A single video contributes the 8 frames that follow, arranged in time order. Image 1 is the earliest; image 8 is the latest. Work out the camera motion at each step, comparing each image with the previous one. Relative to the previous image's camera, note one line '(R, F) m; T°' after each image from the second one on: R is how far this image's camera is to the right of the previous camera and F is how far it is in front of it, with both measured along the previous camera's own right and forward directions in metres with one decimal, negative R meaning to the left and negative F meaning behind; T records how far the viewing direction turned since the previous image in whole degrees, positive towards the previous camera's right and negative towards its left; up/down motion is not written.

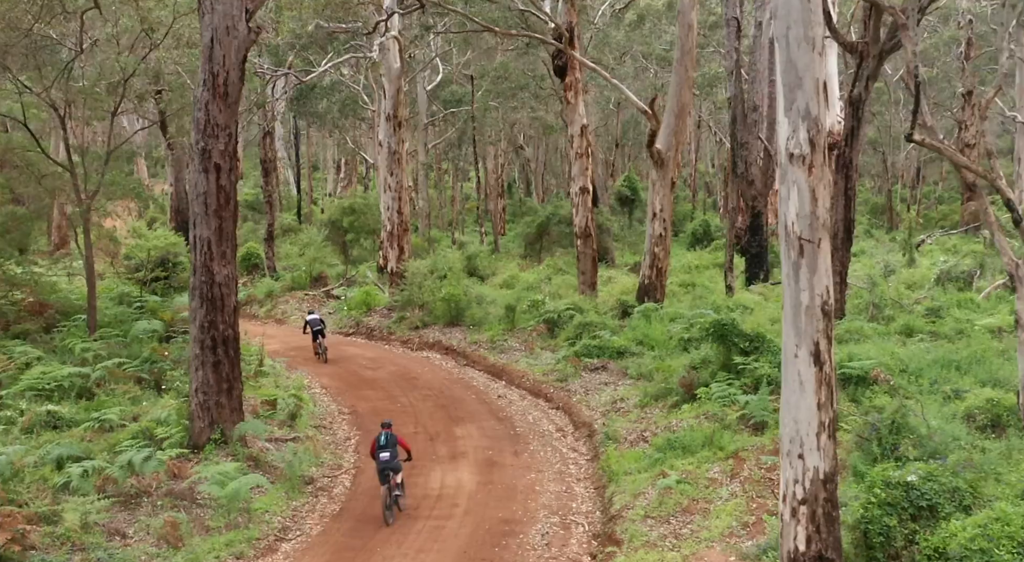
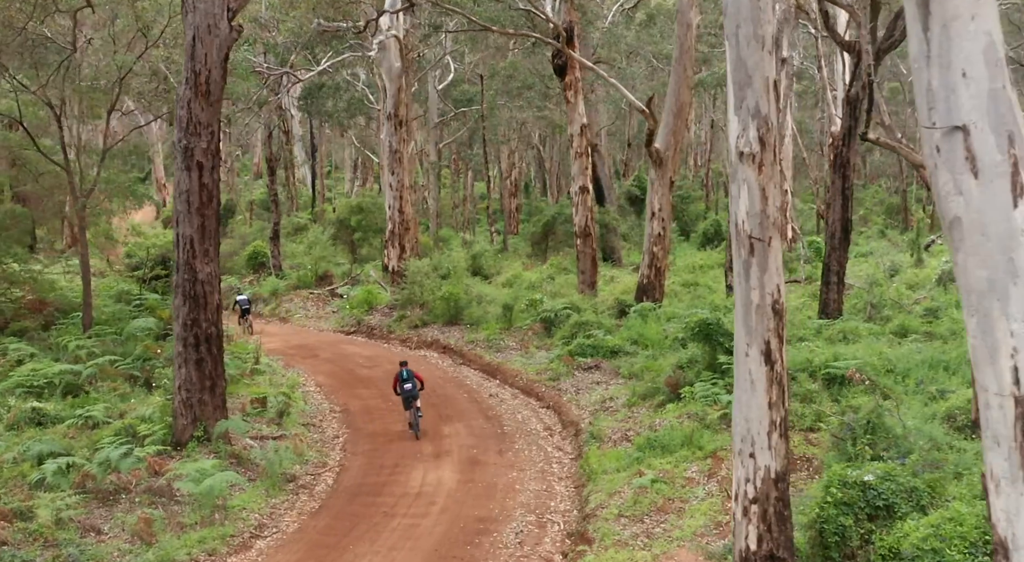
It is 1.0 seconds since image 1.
(+0.4, 0.0) m; -1°
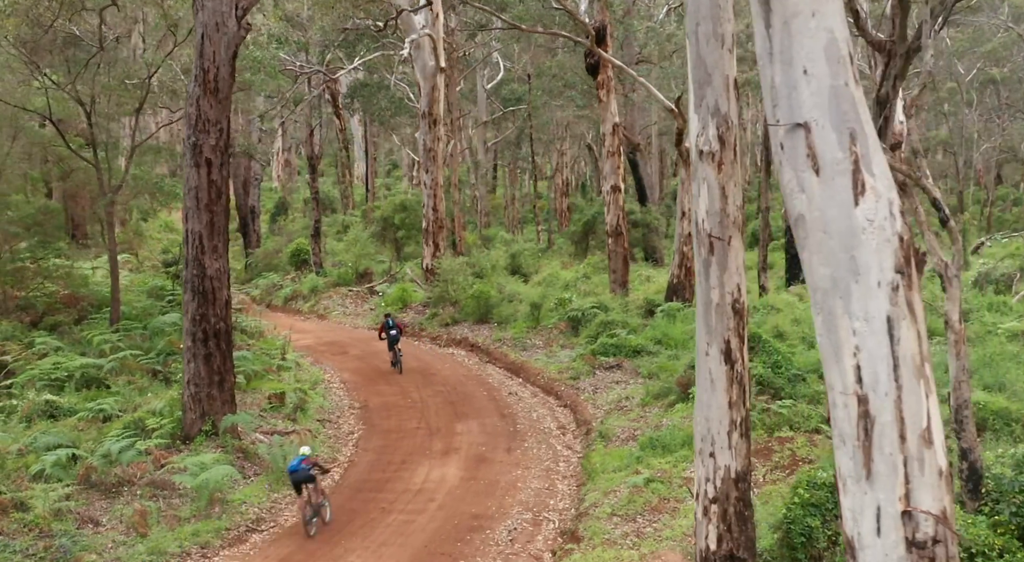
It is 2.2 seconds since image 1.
(+0.6, 0.0) m; -2°
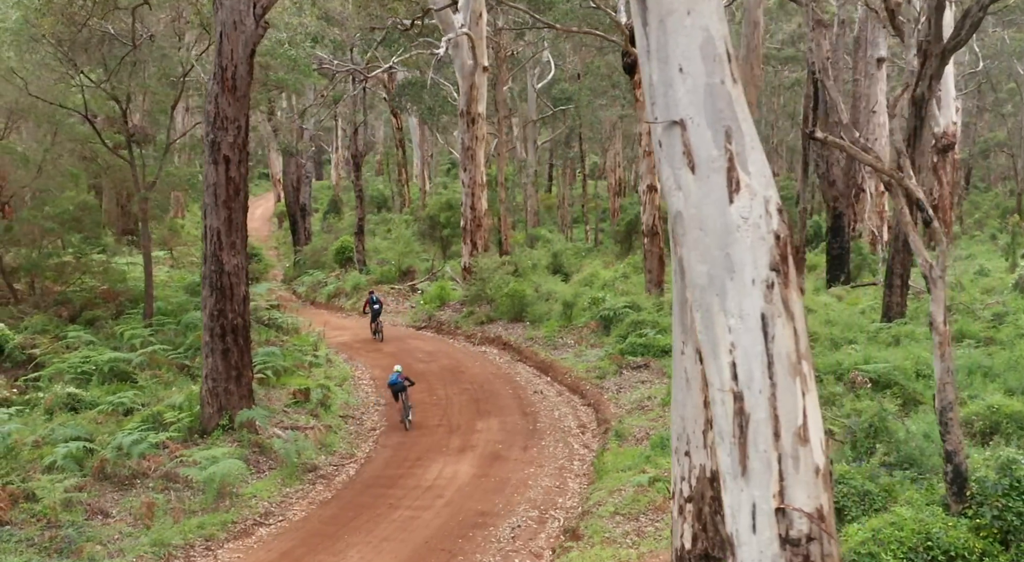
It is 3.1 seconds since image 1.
(+0.5, 0.0) m; -2°
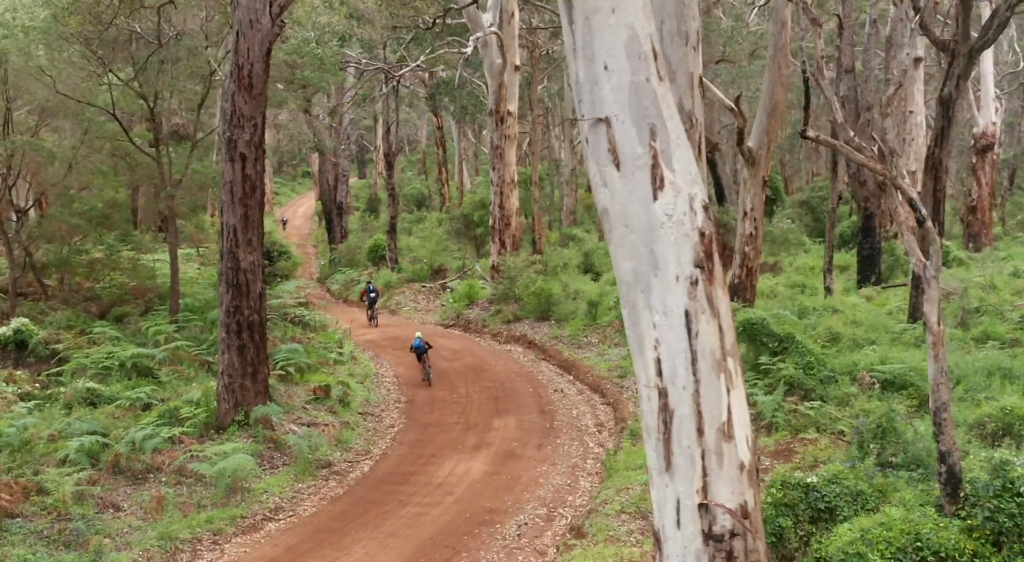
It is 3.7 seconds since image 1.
(+0.3, 0.0) m; -2°
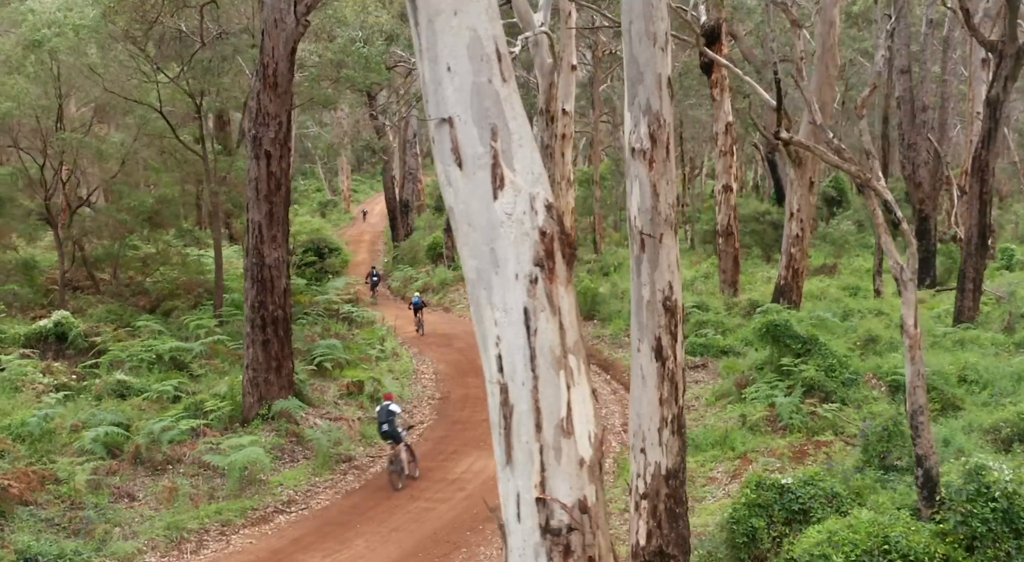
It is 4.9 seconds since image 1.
(+0.7, -0.1) m; -3°
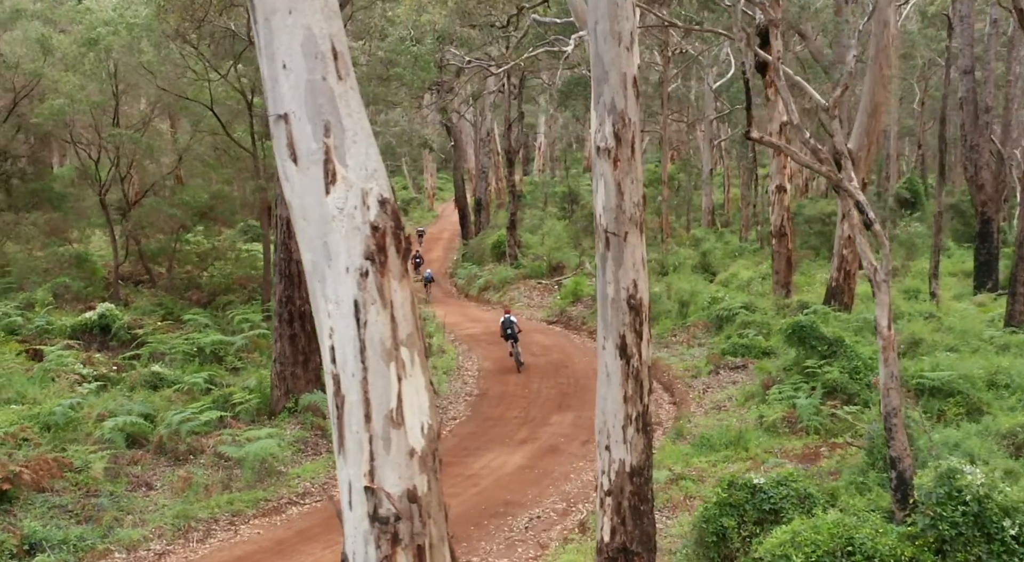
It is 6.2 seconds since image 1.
(+0.7, -0.1) m; -3°
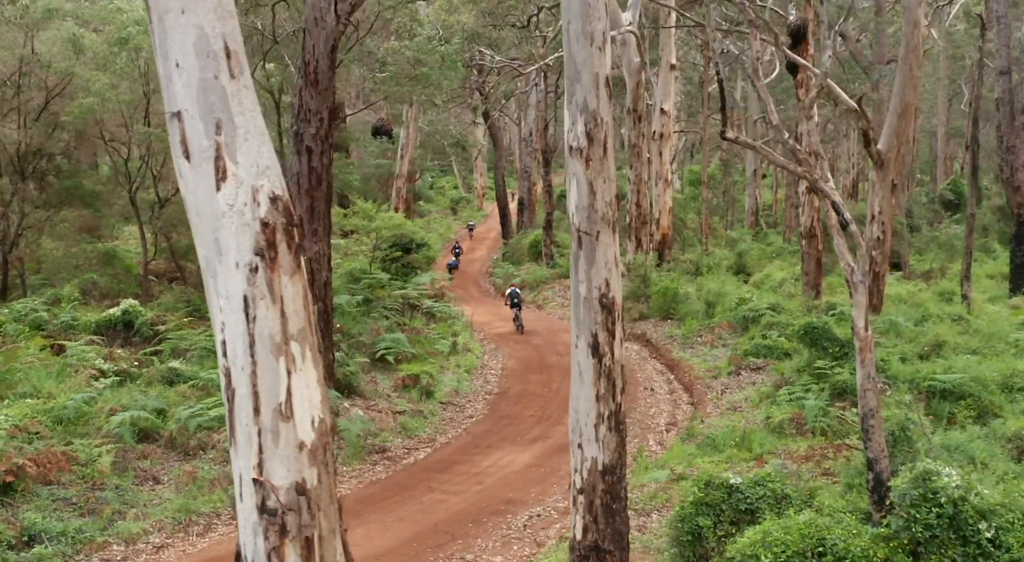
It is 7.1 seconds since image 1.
(+0.5, 0.0) m; -2°
